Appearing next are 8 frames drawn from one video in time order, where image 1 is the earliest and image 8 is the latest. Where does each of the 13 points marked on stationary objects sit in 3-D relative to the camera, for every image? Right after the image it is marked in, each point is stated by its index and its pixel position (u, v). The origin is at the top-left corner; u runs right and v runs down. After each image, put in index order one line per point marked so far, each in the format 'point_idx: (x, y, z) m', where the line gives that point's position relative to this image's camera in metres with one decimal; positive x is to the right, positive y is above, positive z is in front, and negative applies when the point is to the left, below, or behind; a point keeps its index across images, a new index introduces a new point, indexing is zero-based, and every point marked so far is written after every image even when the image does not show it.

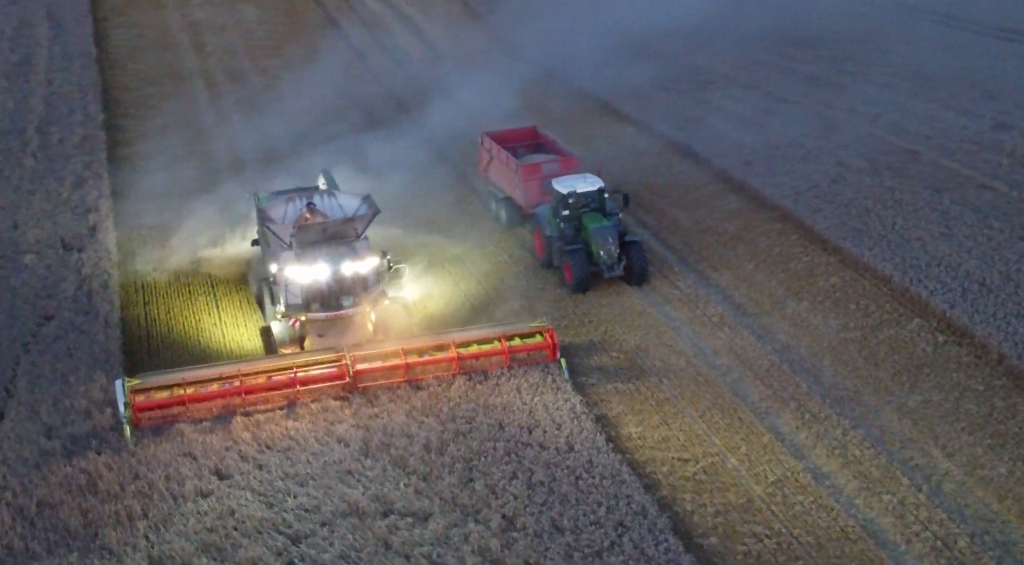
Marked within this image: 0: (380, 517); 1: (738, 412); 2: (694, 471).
0: (-1.2, -2.2, +10.5) m
1: (+2.4, -1.4, +11.9) m
2: (+1.7, -1.8, +10.7) m
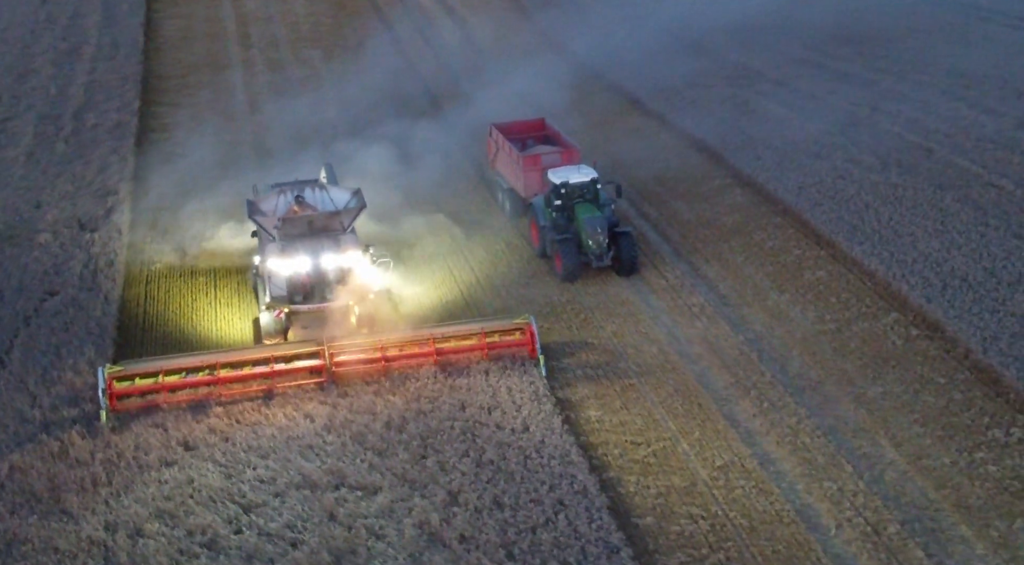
0: (-1.7, -2.0, +10.6) m
1: (+2.0, -1.2, +11.9) m
2: (+1.3, -1.6, +10.8) m
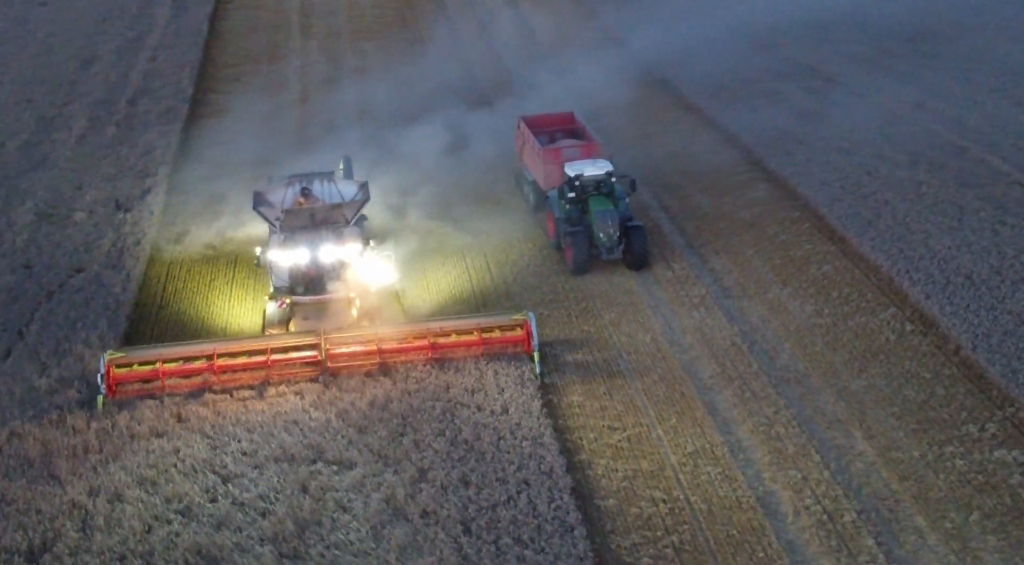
0: (-2.0, -1.7, +10.9) m
1: (+1.8, -1.1, +12.0) m
2: (+1.0, -1.5, +10.9) m
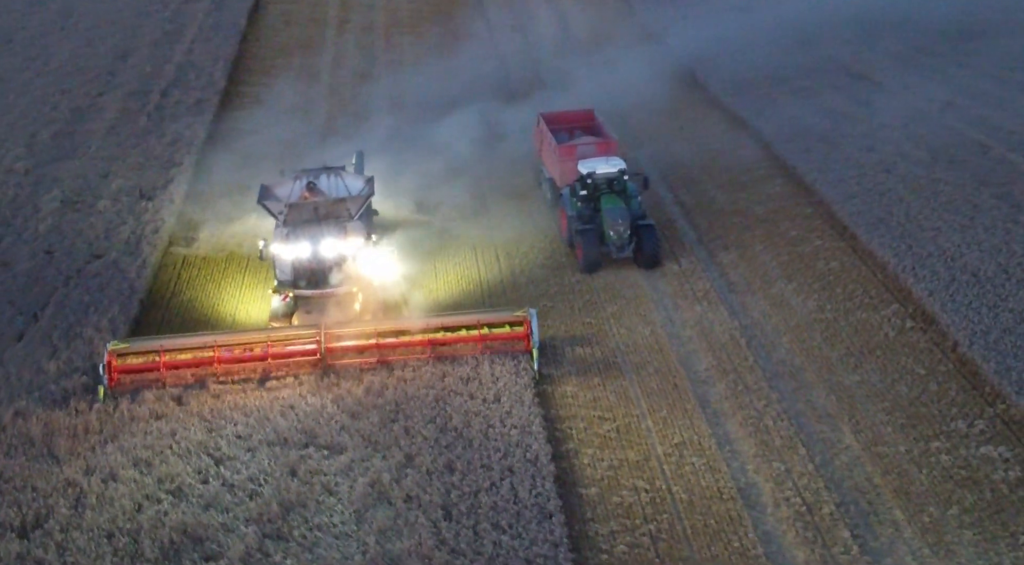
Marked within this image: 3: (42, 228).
0: (-2.1, -1.6, +11.0) m
1: (+1.8, -1.0, +12.0) m
2: (+0.9, -1.4, +10.9) m
3: (-7.5, +0.9, +18.4) m
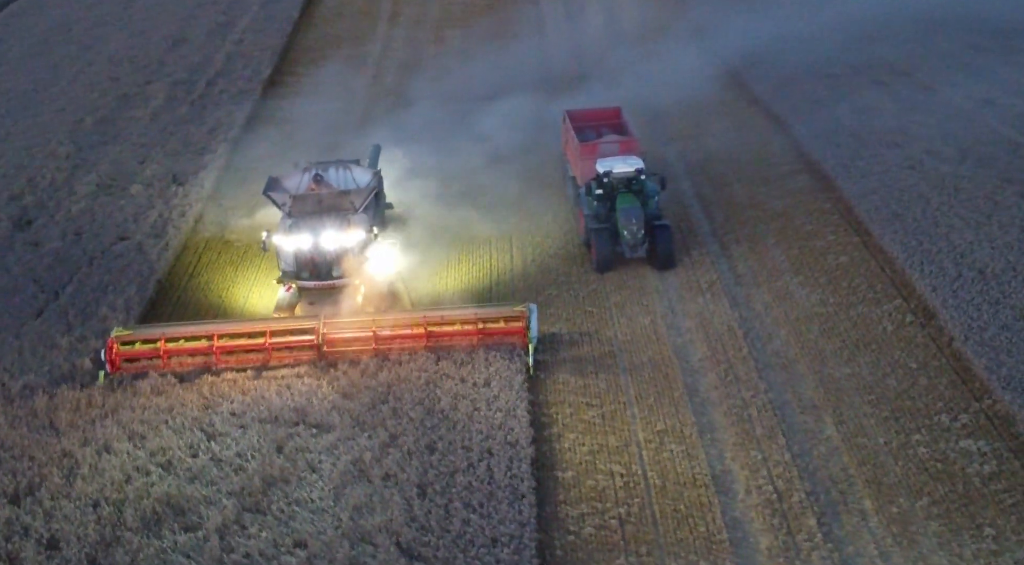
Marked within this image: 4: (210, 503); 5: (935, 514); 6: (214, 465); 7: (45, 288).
0: (-2.2, -1.4, +11.2) m
1: (+1.7, -0.9, +12.0) m
2: (+0.8, -1.3, +11.0) m
3: (-7.3, +1.2, +18.8) m
4: (-2.6, -1.9, +9.6) m
5: (+3.3, -1.8, +8.8) m
6: (-2.8, -1.7, +10.5) m
7: (-6.9, -0.1, +16.6) m
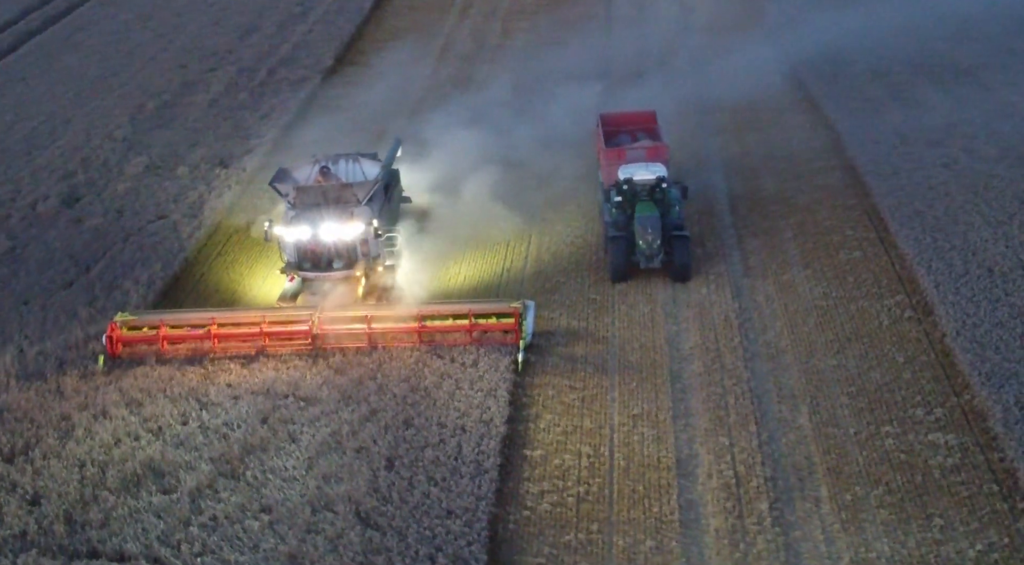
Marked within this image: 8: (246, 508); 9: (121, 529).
0: (-2.4, -1.2, +11.5) m
1: (+1.6, -0.8, +12.1) m
2: (+0.6, -1.1, +11.1) m
3: (-6.9, +1.6, +19.4) m
4: (-2.8, -1.6, +9.9) m
5: (+3.0, -1.7, +8.8) m
6: (-3.0, -1.4, +10.8) m
7: (-6.7, +0.3, +17.2) m
8: (-2.2, -1.8, +9.2) m
9: (-3.2, -2.0, +9.1) m
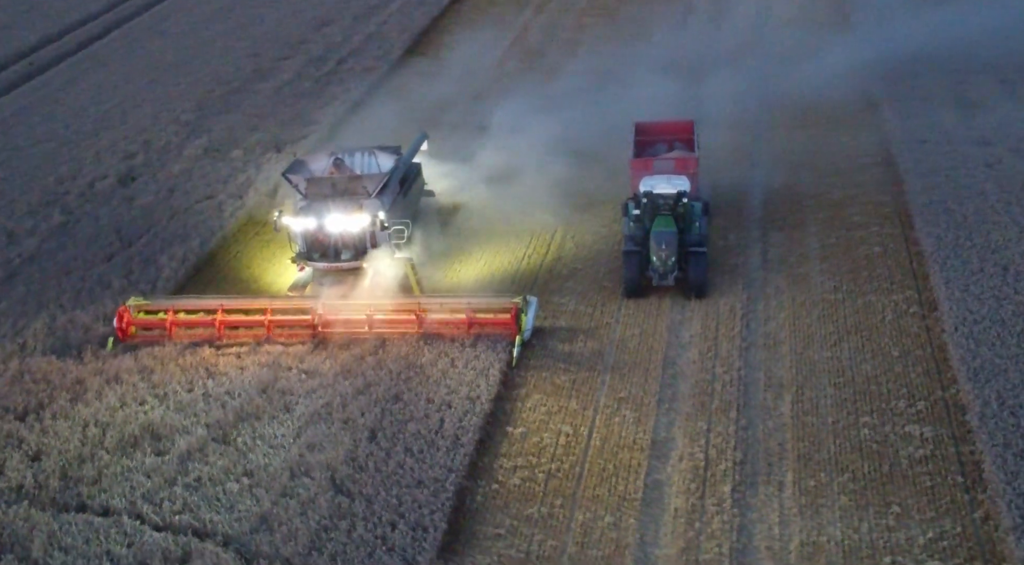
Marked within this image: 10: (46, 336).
0: (-2.4, -0.9, +11.9) m
1: (+1.6, -0.6, +12.2) m
2: (+0.5, -1.0, +11.3) m
3: (-6.3, +2.1, +20.0) m
4: (-3.0, -1.4, +10.3) m
5: (+2.7, -1.7, +8.9) m
6: (-3.1, -1.2, +11.2) m
7: (-6.3, +0.7, +17.8) m
8: (-2.4, -1.6, +9.6) m
9: (-3.4, -1.7, +9.5) m
10: (-5.6, -0.6, +13.6) m
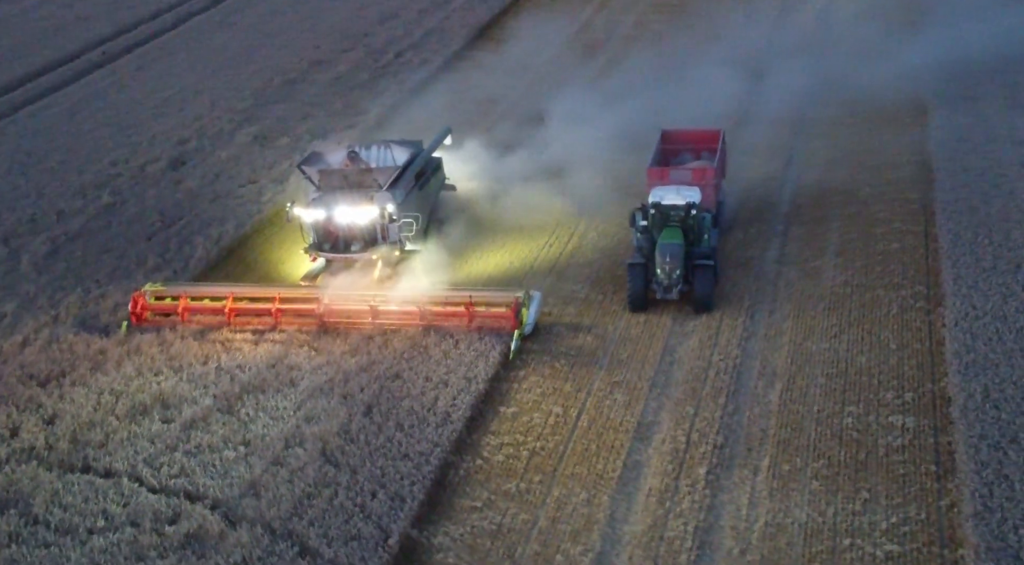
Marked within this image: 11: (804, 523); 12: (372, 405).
0: (-2.4, -0.7, +12.3) m
1: (+1.6, -0.5, +12.4) m
2: (+0.5, -0.8, +11.6) m
3: (-5.8, +2.4, +20.6) m
4: (-3.1, -1.2, +10.8) m
5: (+2.6, -1.6, +9.0) m
6: (-3.1, -0.9, +11.7) m
7: (-5.9, +1.1, +18.4) m
8: (-2.5, -1.4, +10.0) m
9: (-3.5, -1.5, +10.0) m
10: (-5.5, -0.3, +14.2) m
11: (+2.3, -1.8, +8.6) m
12: (-1.3, -1.1, +10.4) m
